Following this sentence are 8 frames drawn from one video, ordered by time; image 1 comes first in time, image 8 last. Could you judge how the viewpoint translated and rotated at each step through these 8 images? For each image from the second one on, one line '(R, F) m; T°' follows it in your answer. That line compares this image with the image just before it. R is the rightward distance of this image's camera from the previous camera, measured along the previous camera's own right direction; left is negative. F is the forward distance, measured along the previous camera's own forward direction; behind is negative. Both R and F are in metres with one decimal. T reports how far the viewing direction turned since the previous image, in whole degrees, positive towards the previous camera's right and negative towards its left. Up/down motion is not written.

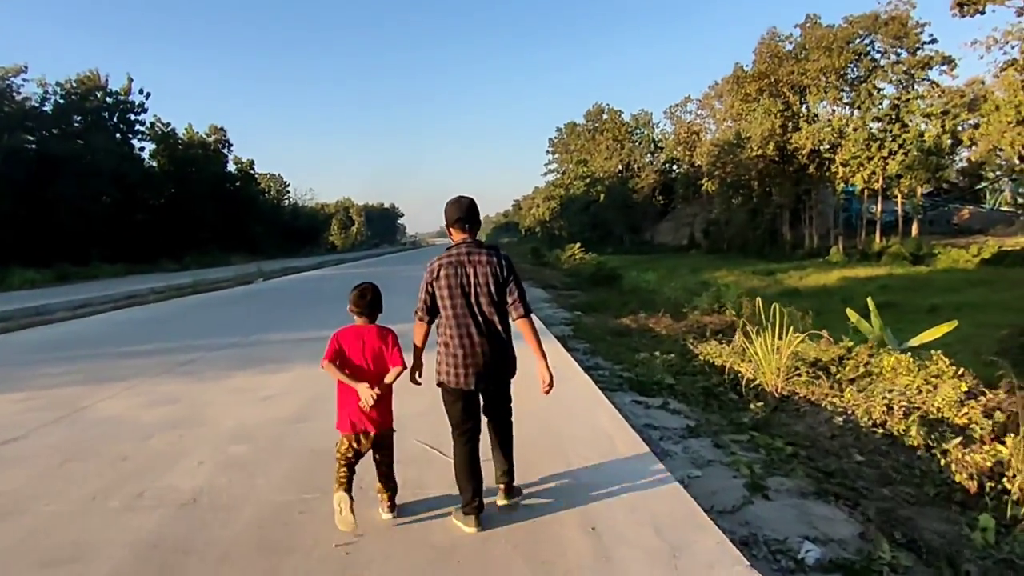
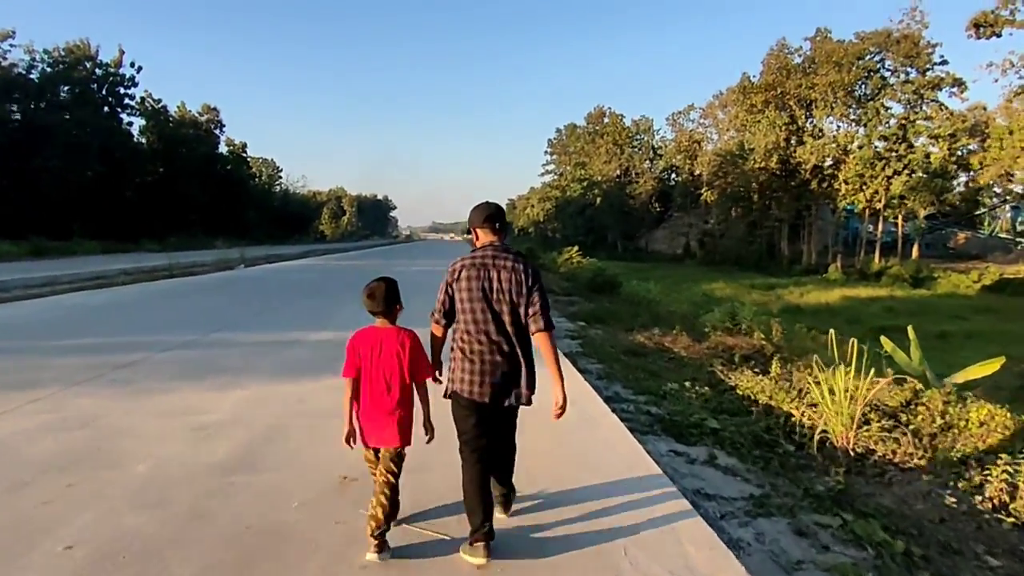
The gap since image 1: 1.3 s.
(-0.2, +1.4) m; +1°
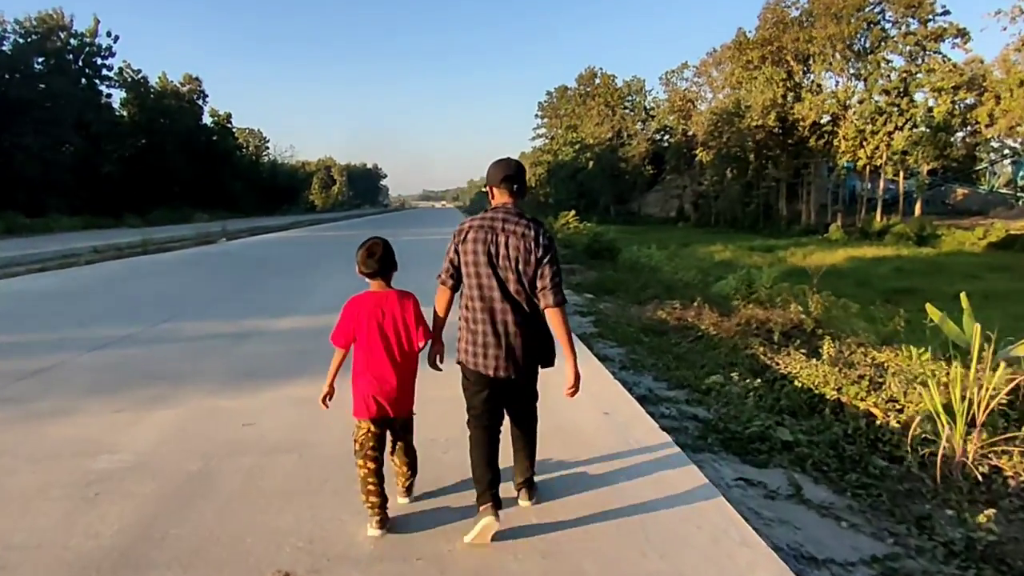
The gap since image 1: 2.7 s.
(-0.1, +1.4) m; 0°
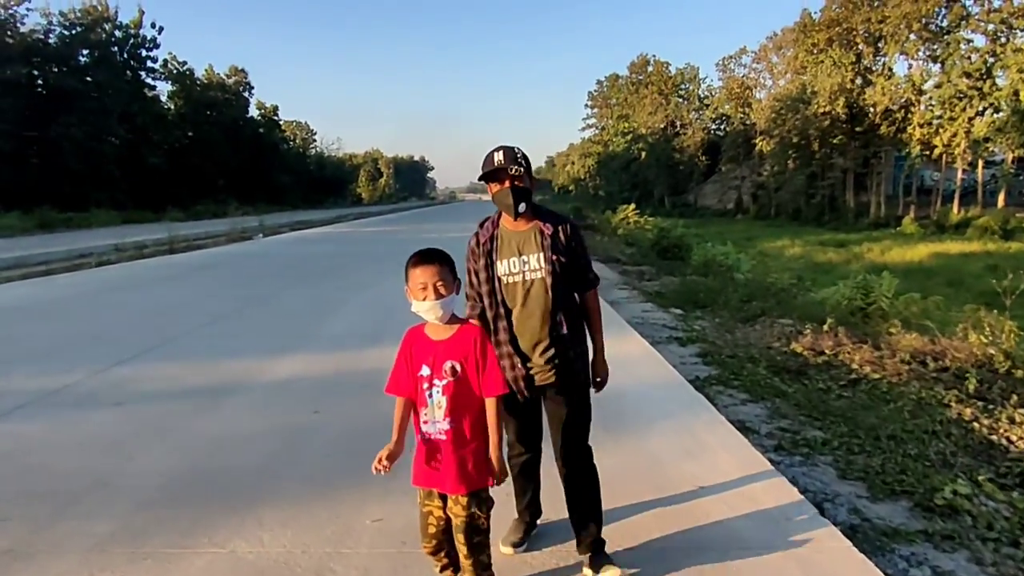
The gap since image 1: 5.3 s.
(-0.3, +2.2) m; -3°
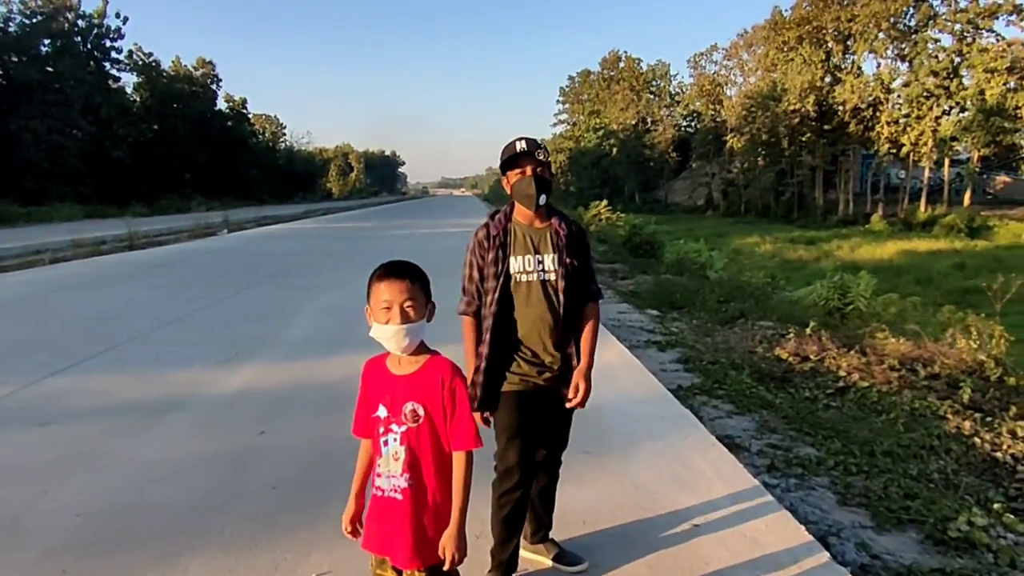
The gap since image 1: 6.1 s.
(0.0, +0.4) m; +2°
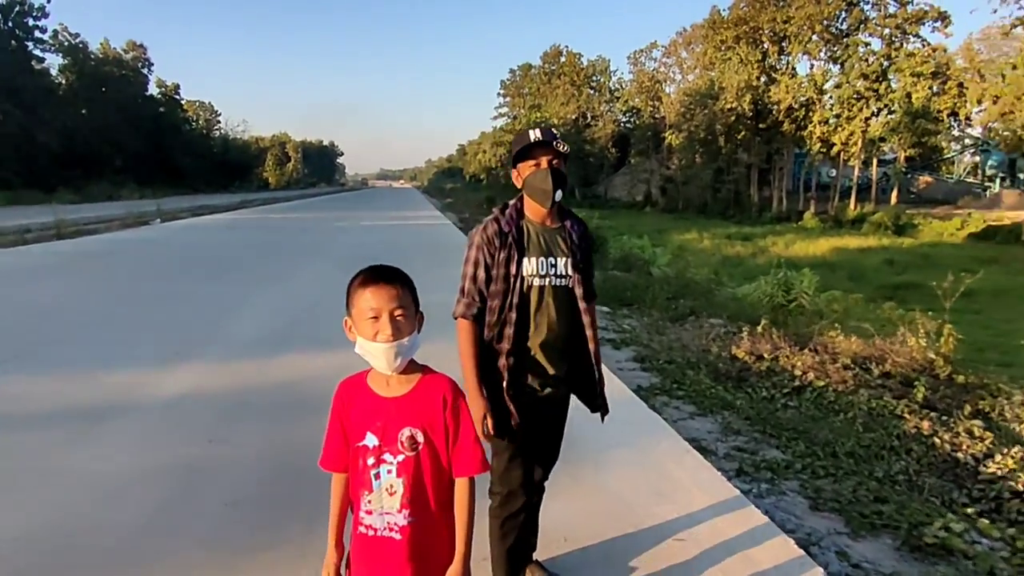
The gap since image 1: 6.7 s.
(-0.1, +0.2) m; +4°
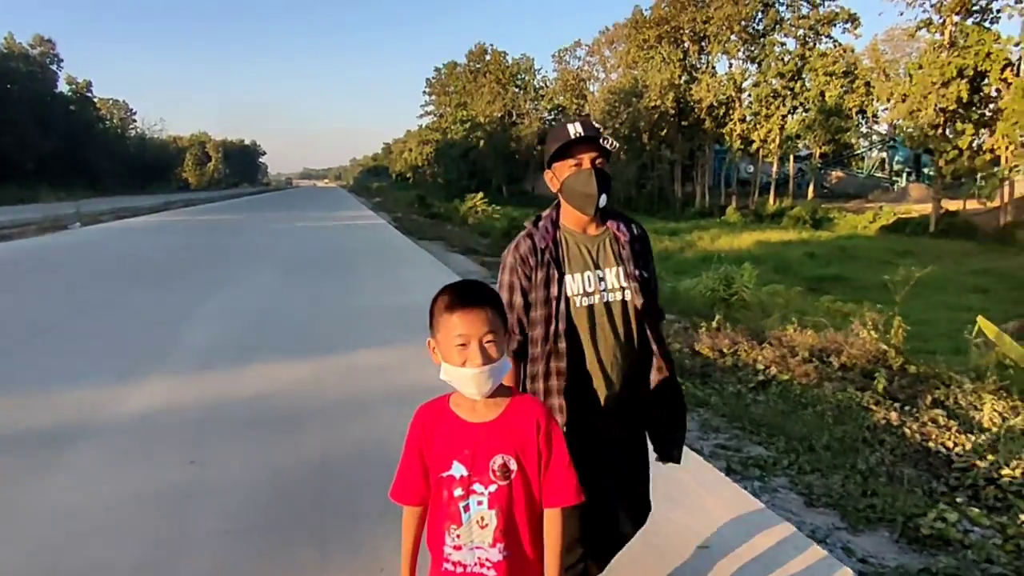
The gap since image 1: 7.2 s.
(-0.3, +0.1) m; +5°
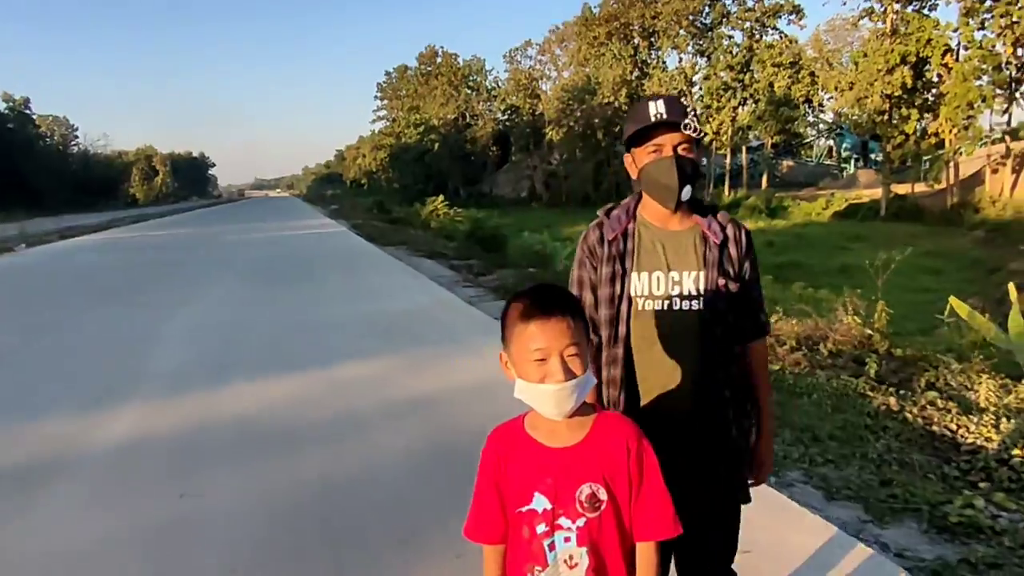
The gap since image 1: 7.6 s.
(-0.2, +0.2) m; +3°
